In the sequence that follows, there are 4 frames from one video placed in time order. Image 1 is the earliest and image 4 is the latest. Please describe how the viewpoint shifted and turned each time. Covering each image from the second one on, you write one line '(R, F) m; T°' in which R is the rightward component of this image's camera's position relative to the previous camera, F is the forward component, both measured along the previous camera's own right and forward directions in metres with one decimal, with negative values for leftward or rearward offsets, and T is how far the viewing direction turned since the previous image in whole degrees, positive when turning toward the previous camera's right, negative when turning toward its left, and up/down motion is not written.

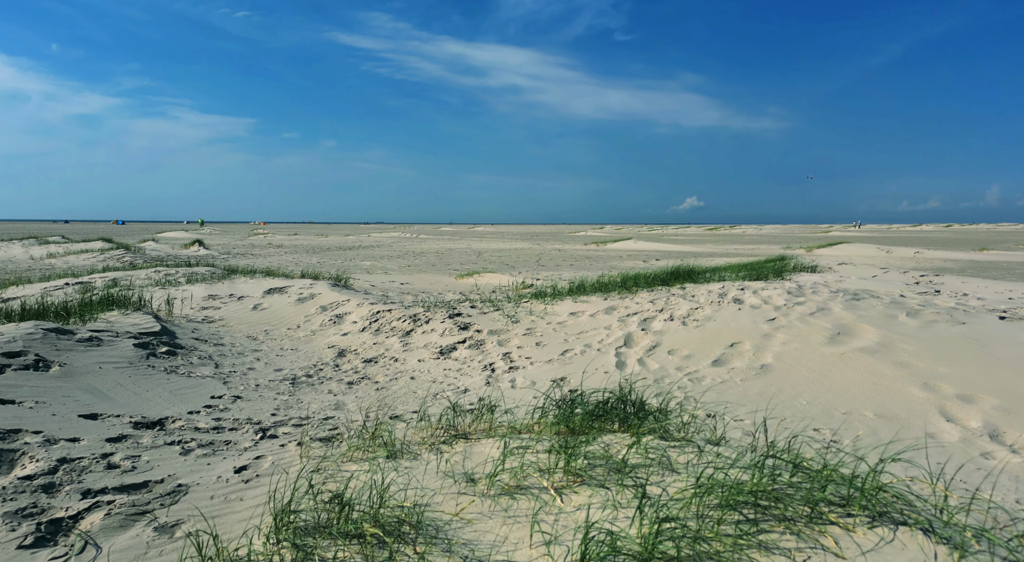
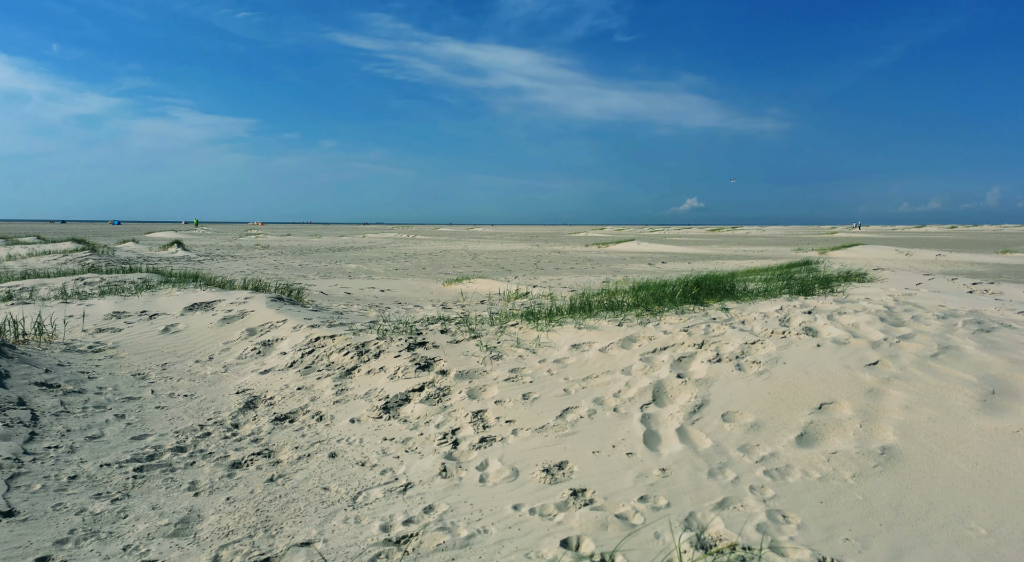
(+0.2, +2.0) m; 0°
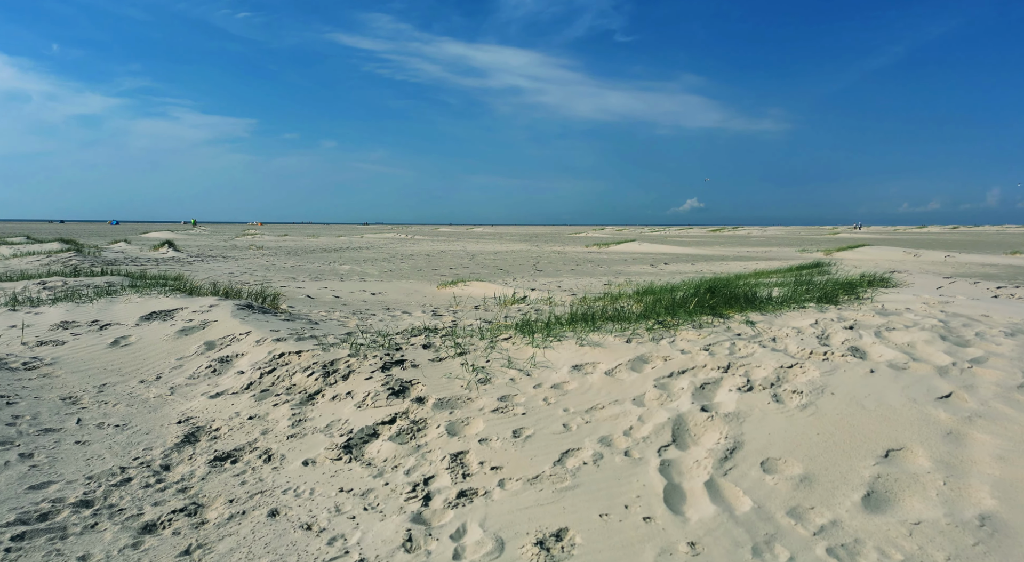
(+0.1, +0.8) m; 0°
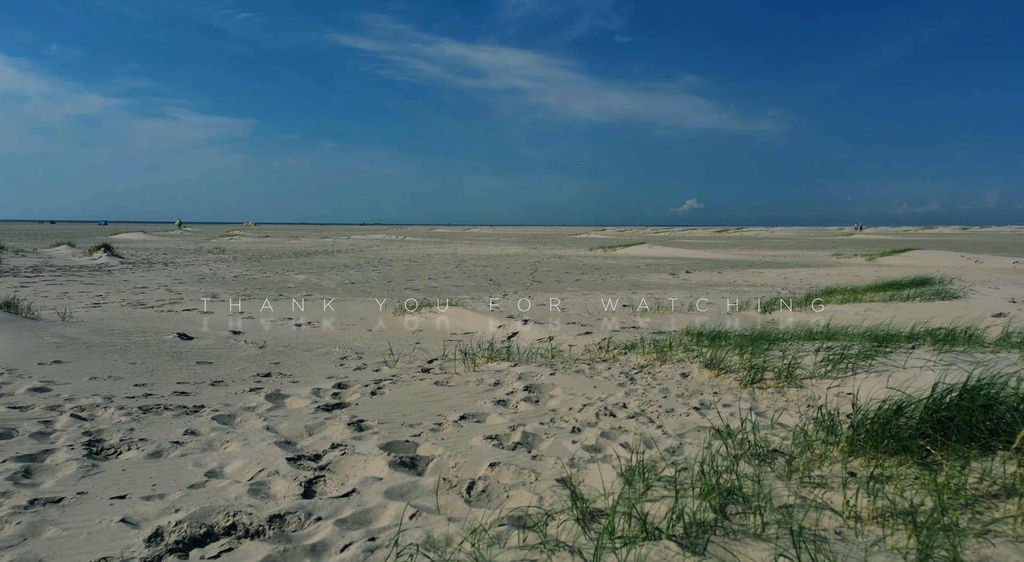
(+0.2, +4.9) m; 0°
